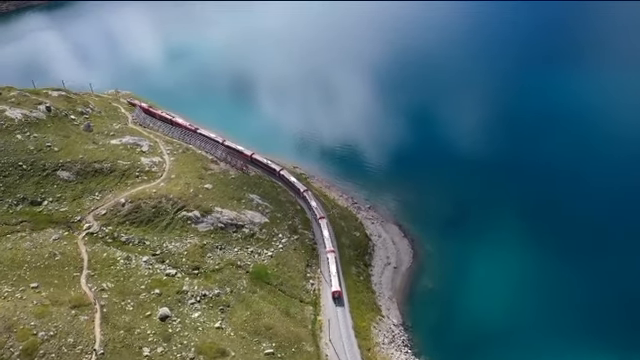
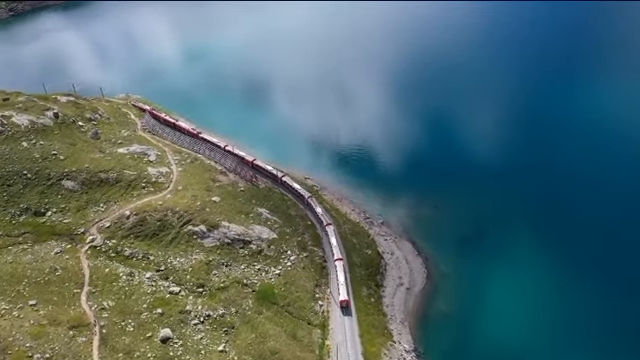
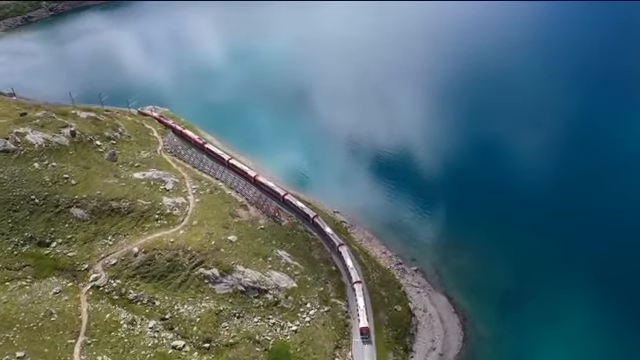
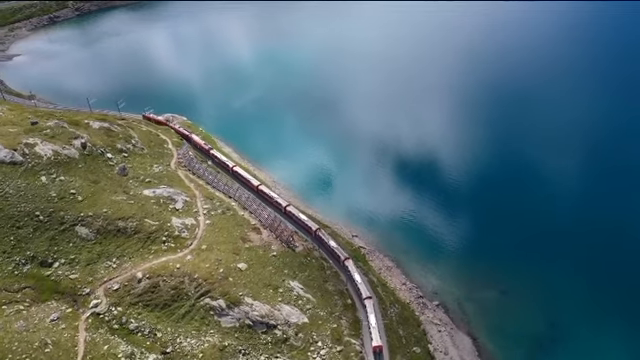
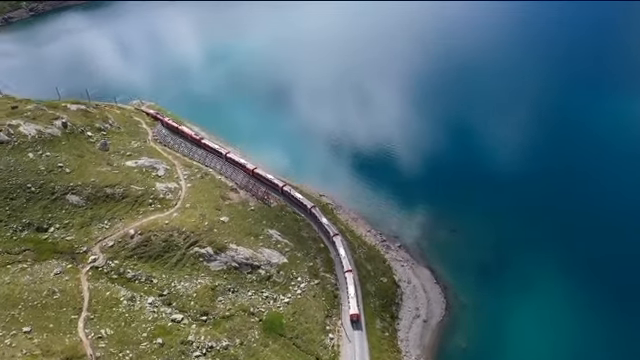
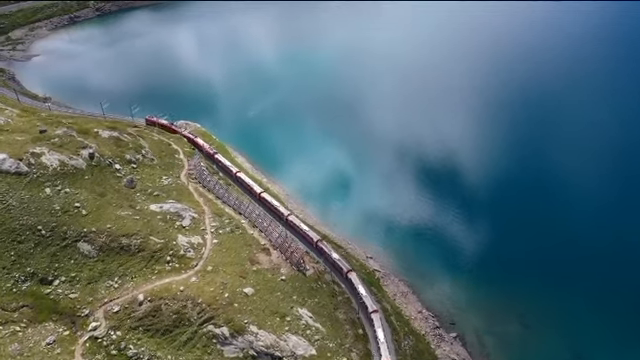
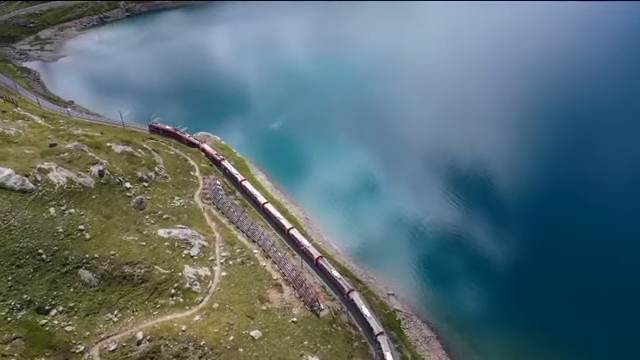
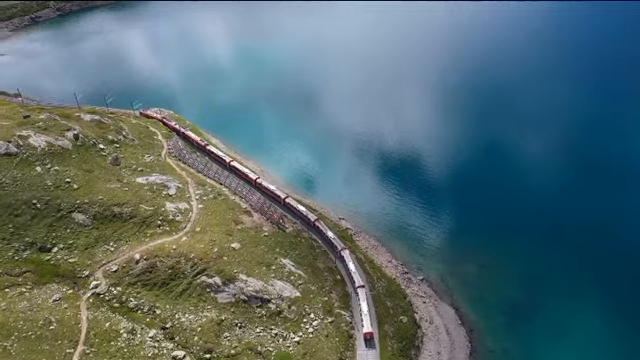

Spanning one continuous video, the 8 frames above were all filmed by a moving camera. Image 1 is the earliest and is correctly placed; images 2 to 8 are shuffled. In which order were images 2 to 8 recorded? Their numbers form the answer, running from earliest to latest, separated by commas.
2, 5, 3, 8, 4, 6, 7
